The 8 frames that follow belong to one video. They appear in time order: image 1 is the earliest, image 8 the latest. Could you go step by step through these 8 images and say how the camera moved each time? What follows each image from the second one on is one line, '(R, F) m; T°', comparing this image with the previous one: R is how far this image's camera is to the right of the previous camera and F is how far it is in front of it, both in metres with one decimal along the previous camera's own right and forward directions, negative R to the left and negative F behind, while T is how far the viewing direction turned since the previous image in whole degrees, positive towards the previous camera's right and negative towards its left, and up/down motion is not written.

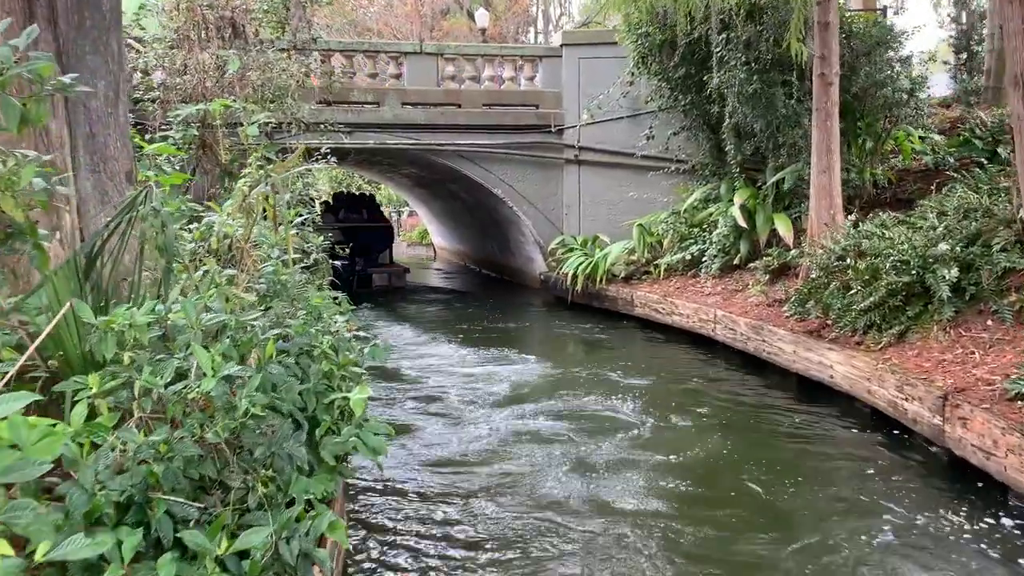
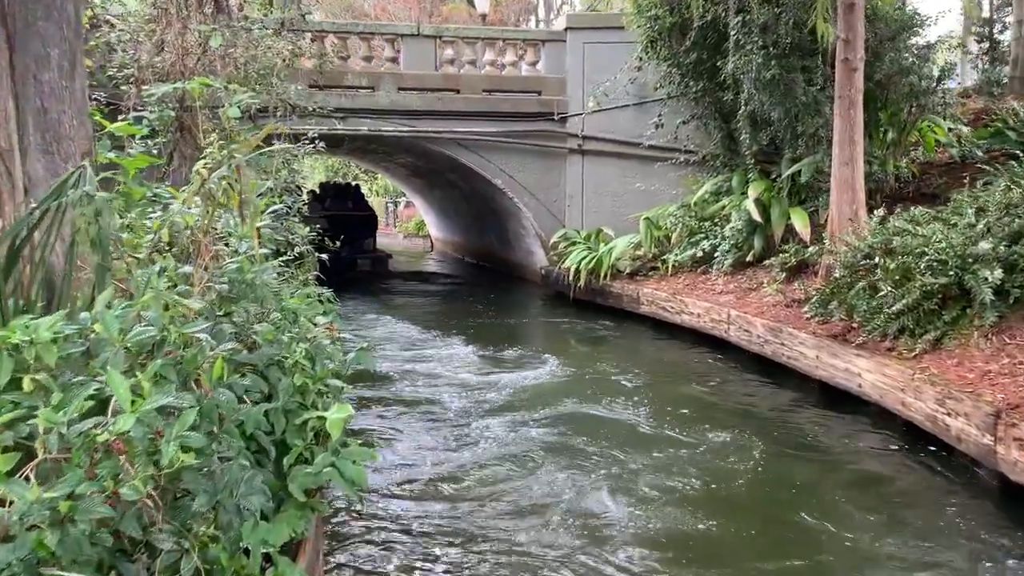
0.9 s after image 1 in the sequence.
(0.0, +0.5) m; 0°
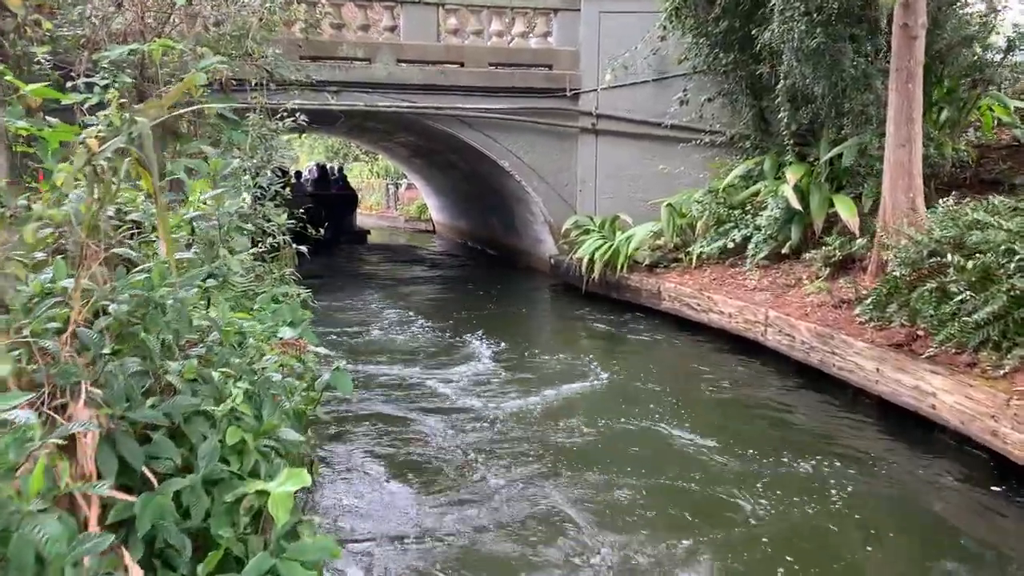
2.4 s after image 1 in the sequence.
(0.0, +0.9) m; 0°
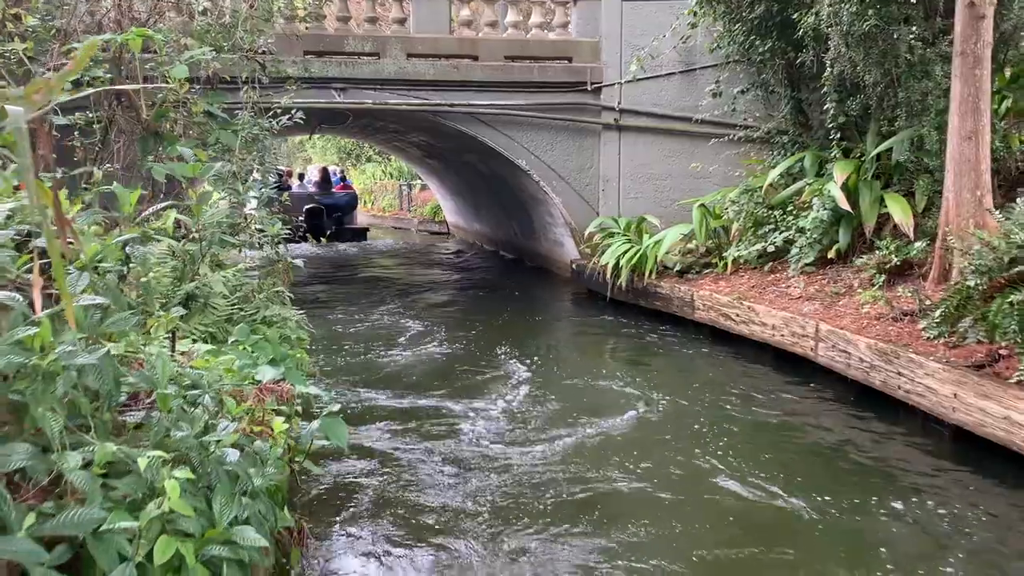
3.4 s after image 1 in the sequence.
(0.0, +0.6) m; -1°
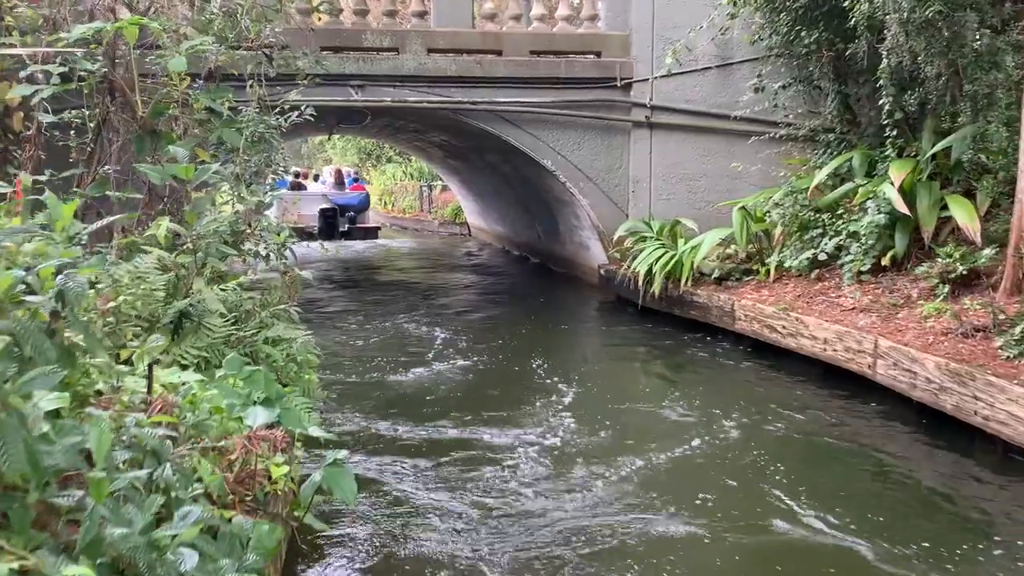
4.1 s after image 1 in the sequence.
(-0.1, +0.5) m; -1°
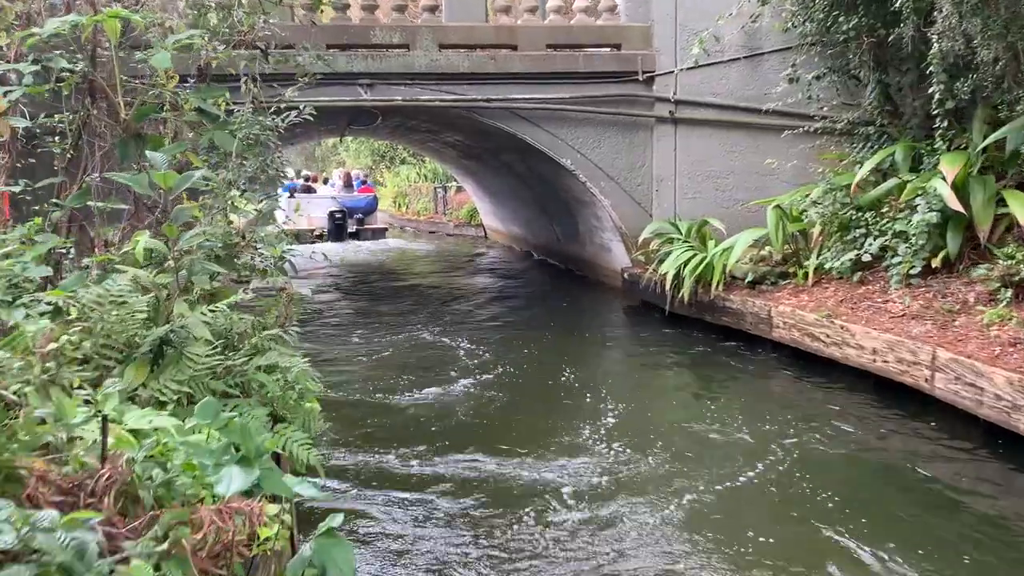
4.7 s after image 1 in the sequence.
(0.0, +0.4) m; -1°
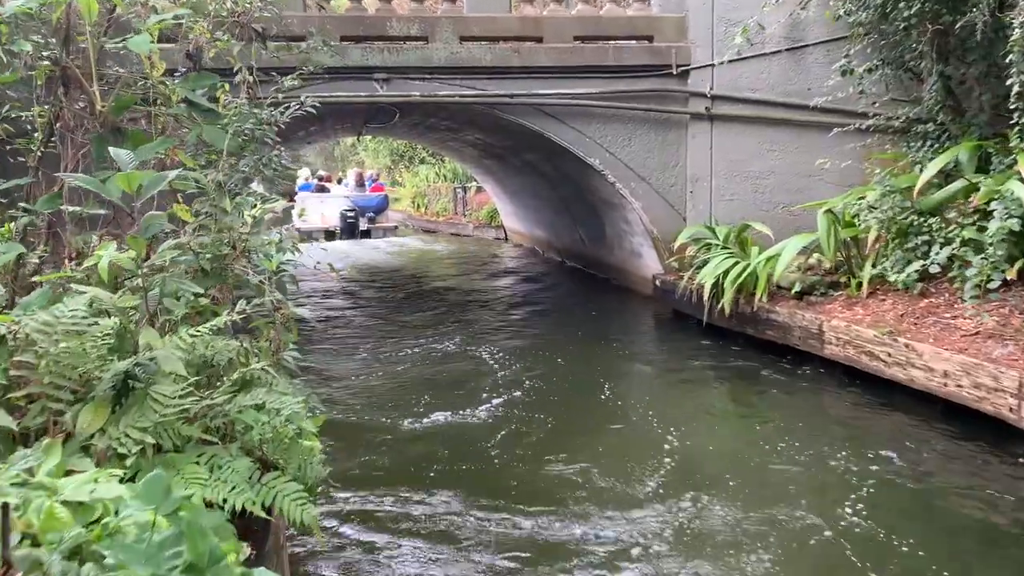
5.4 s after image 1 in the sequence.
(0.0, +0.5) m; -1°
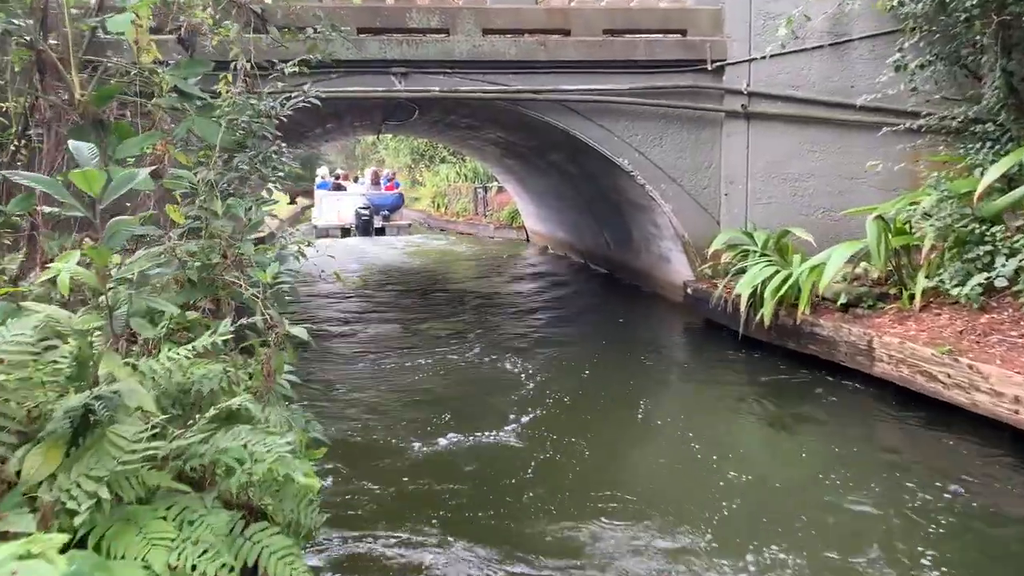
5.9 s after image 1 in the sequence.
(0.0, +0.4) m; -1°
